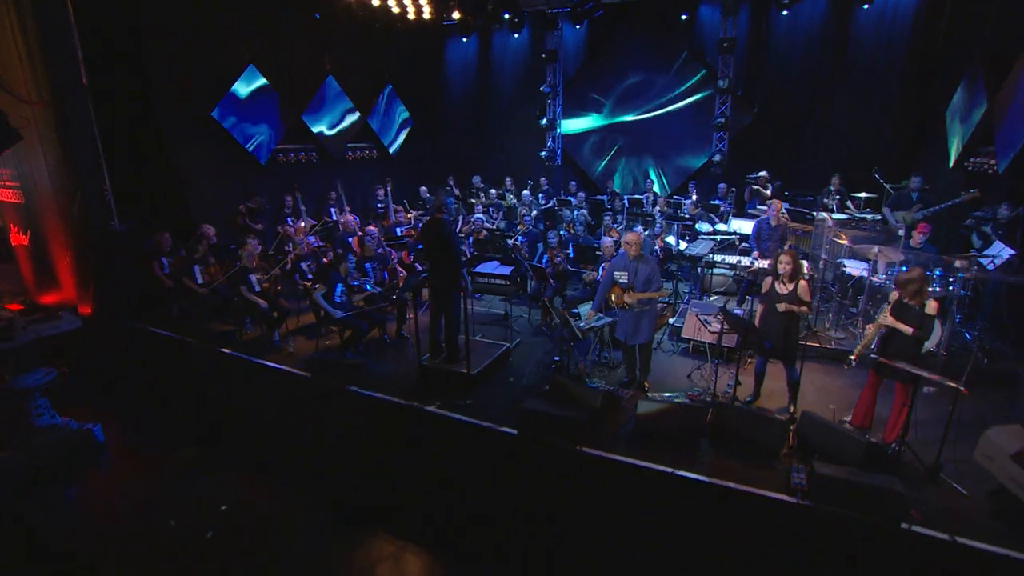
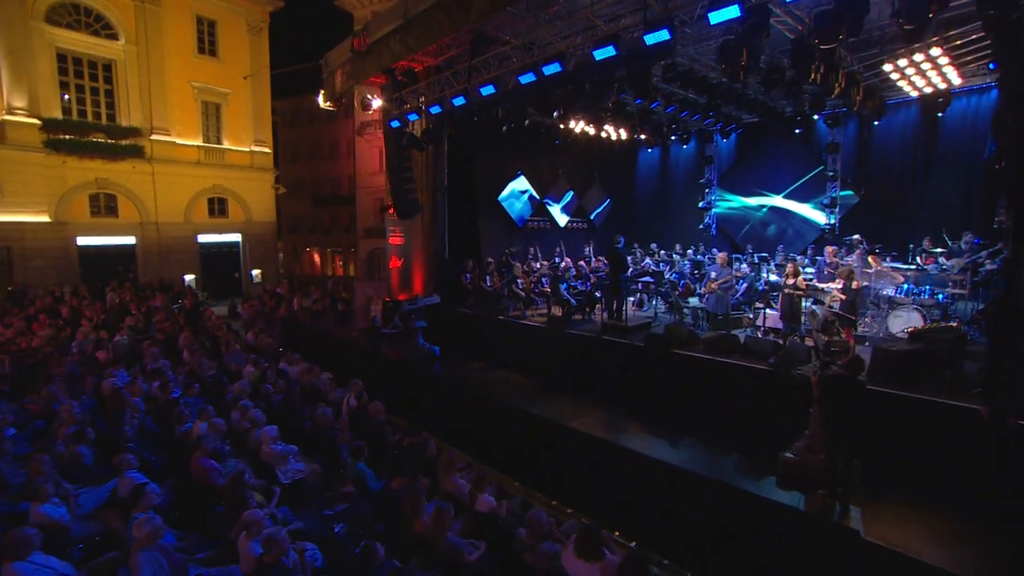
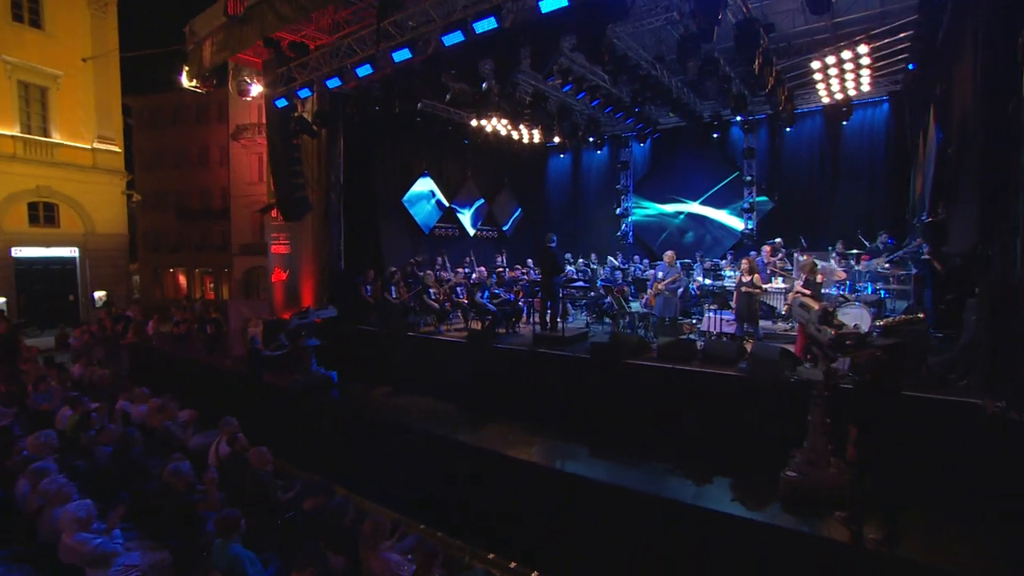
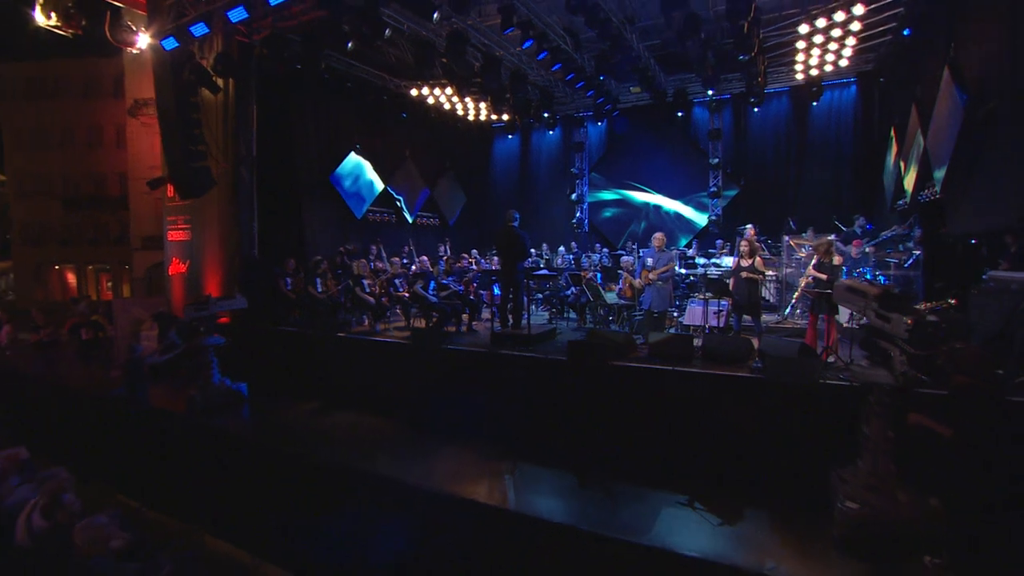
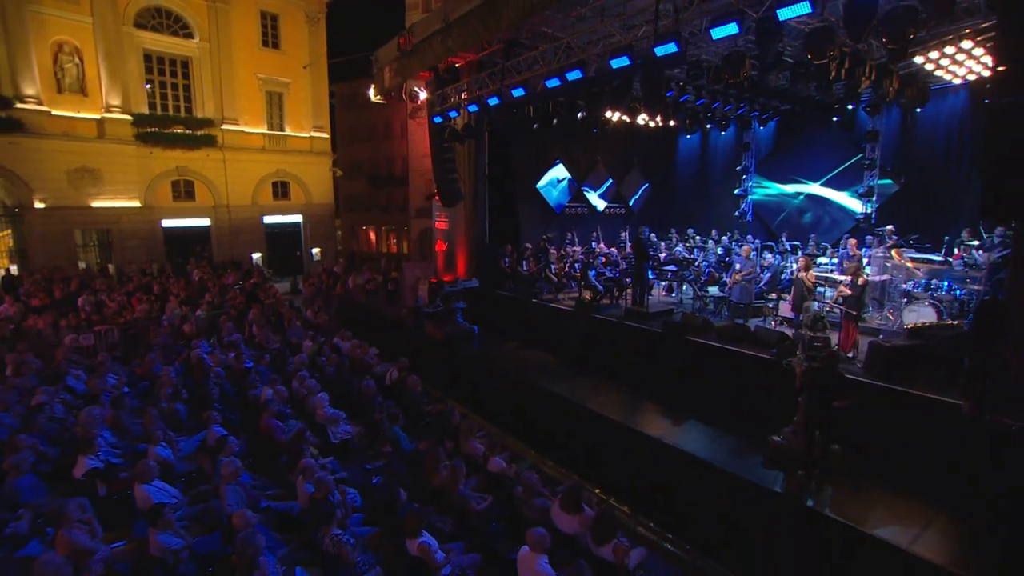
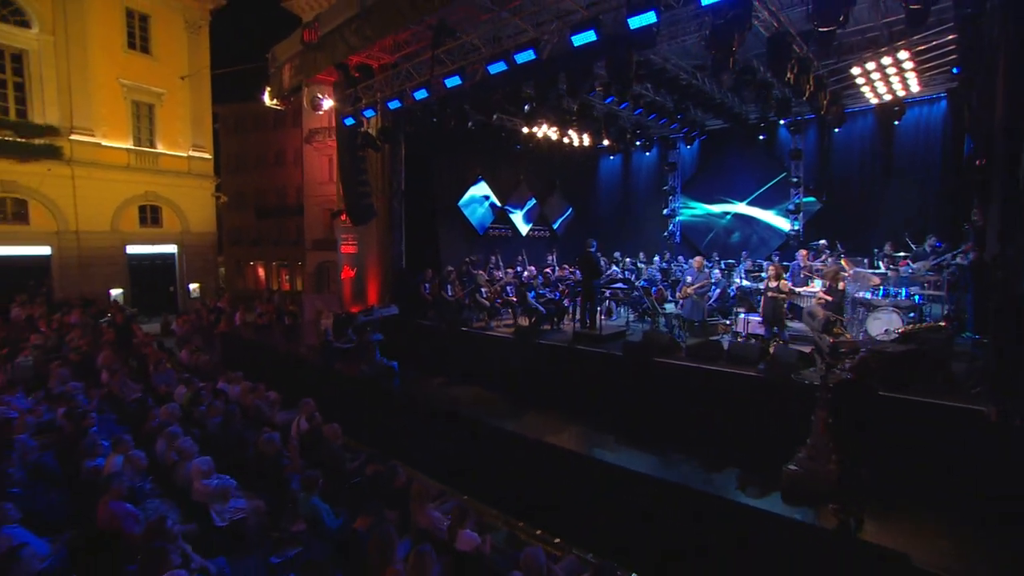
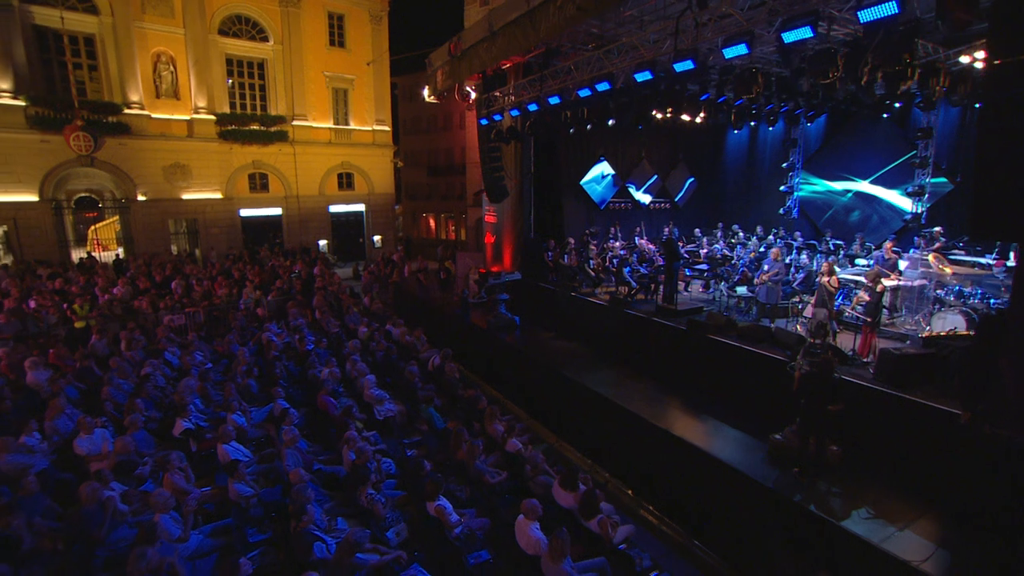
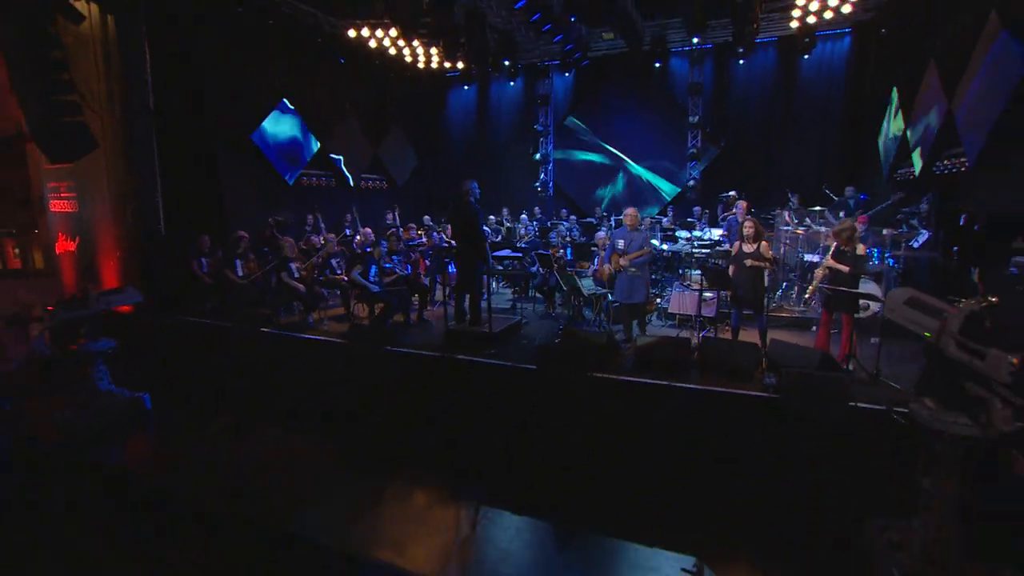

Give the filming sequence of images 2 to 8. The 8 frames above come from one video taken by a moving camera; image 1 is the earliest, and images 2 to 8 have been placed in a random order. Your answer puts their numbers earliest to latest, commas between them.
8, 4, 3, 6, 2, 5, 7
